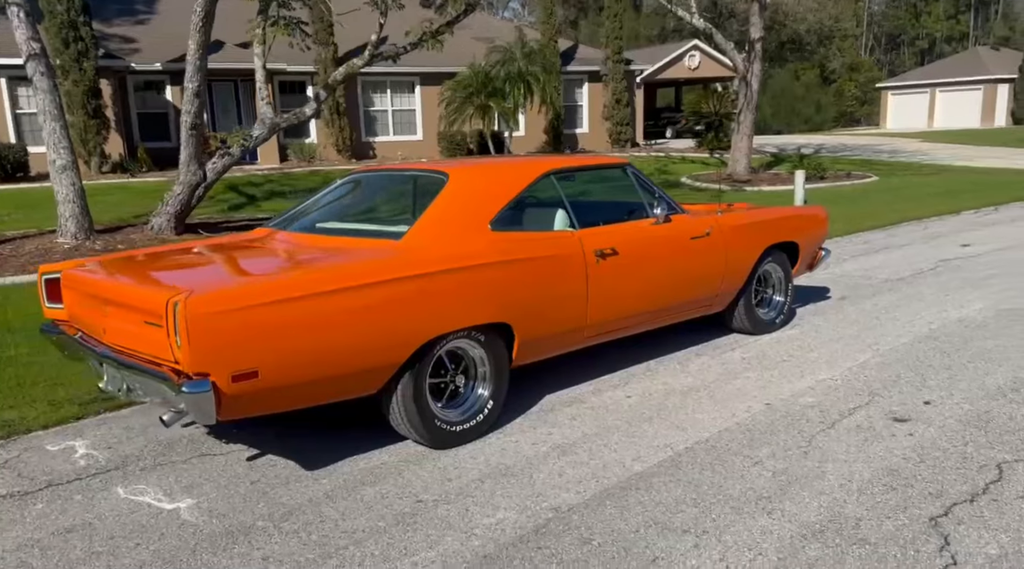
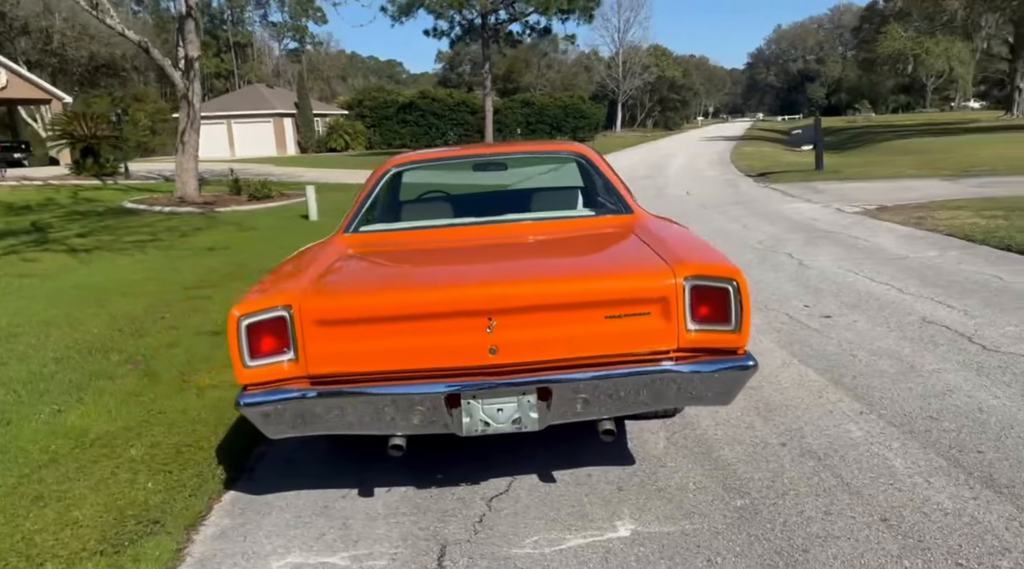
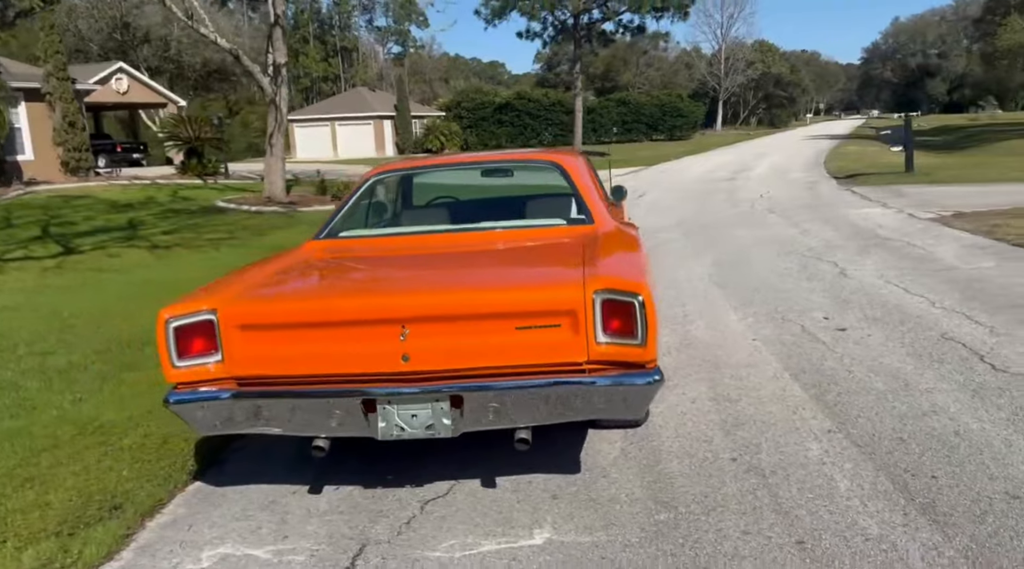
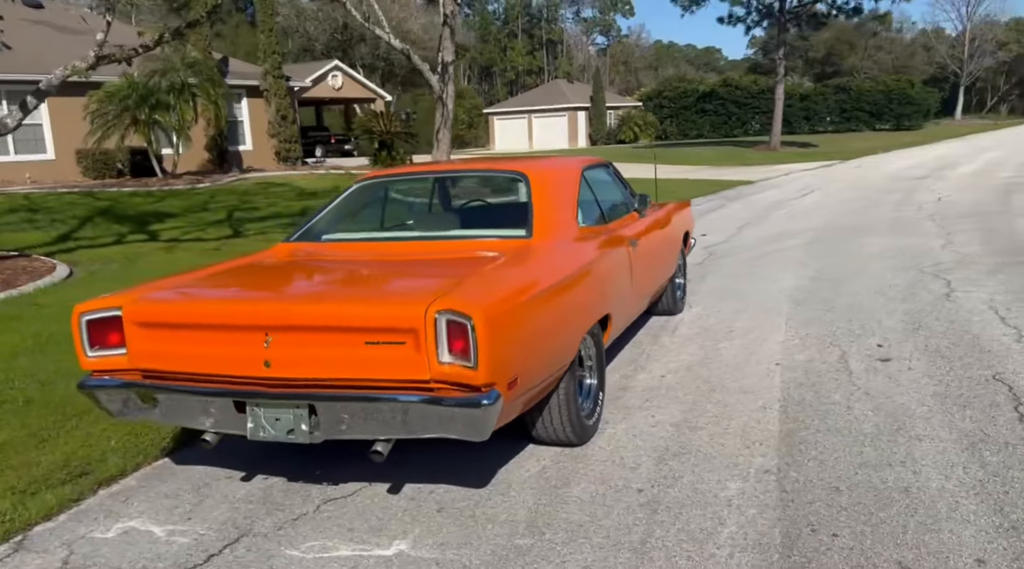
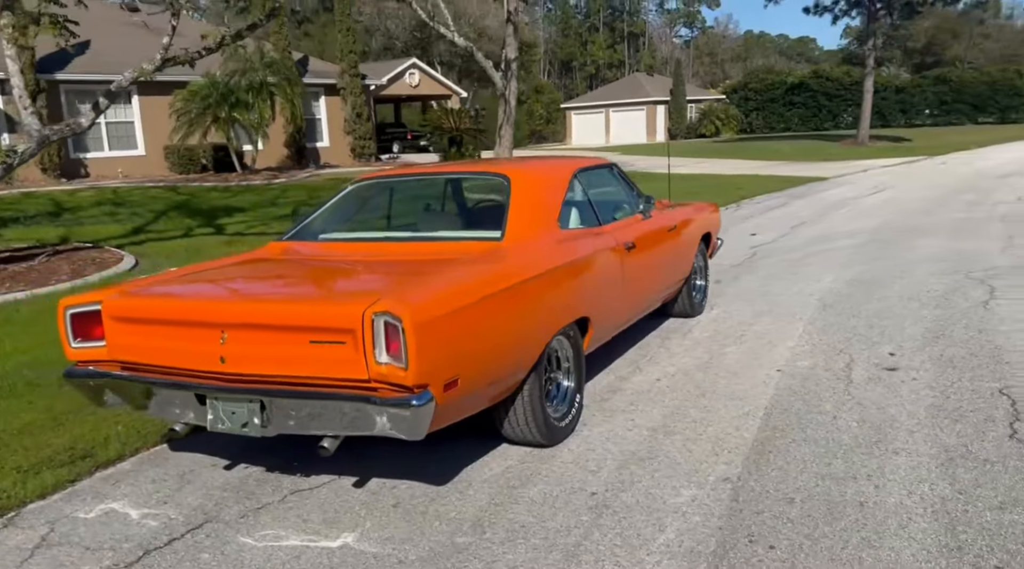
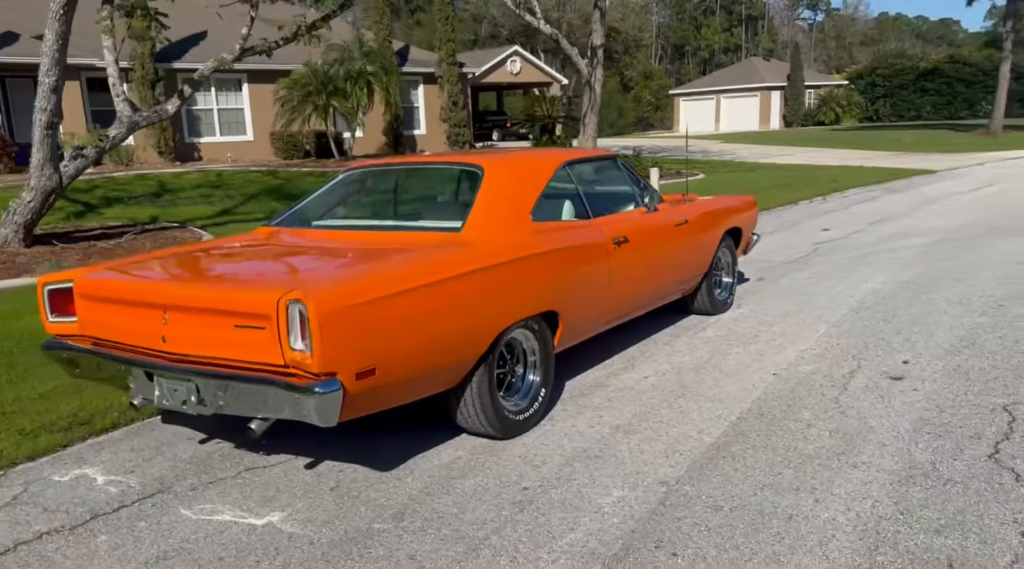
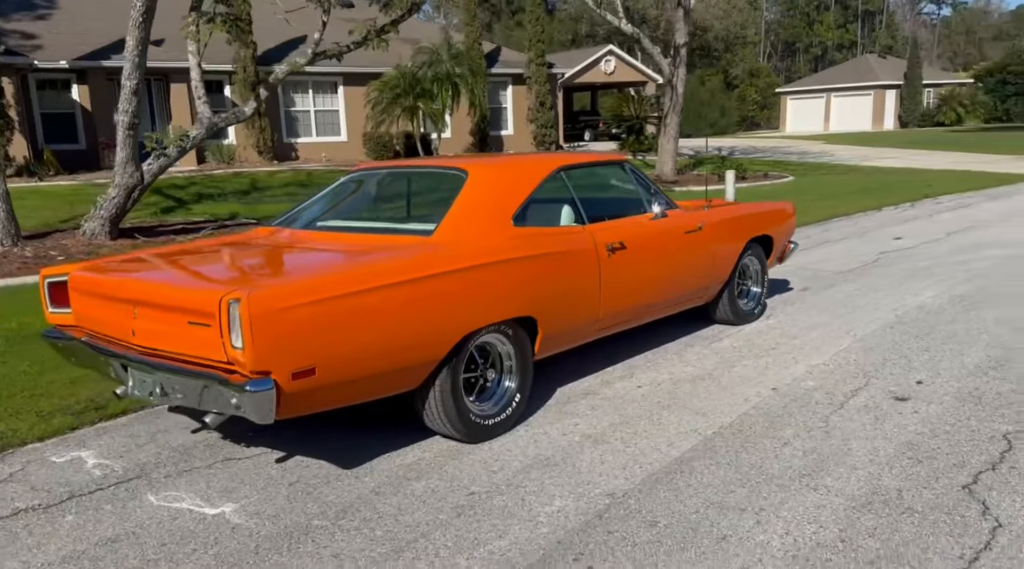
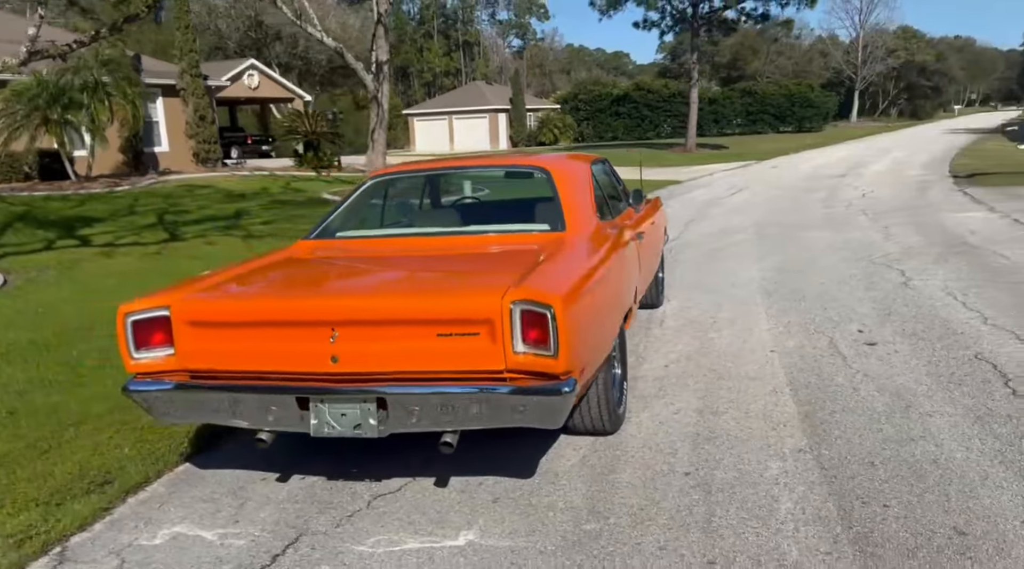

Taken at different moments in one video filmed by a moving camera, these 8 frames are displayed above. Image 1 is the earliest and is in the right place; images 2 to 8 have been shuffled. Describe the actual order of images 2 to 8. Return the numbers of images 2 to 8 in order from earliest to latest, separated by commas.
7, 6, 5, 4, 8, 3, 2
